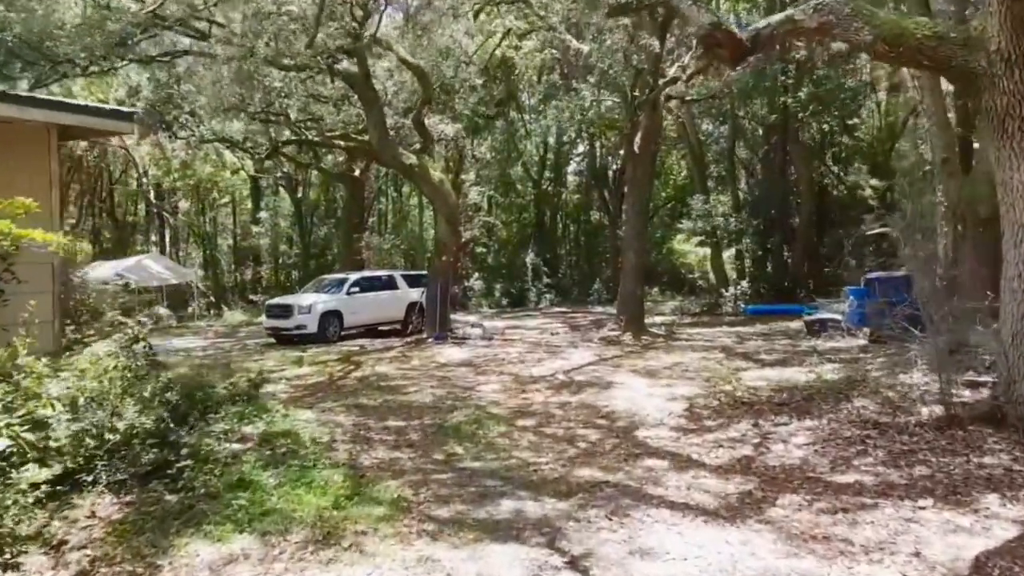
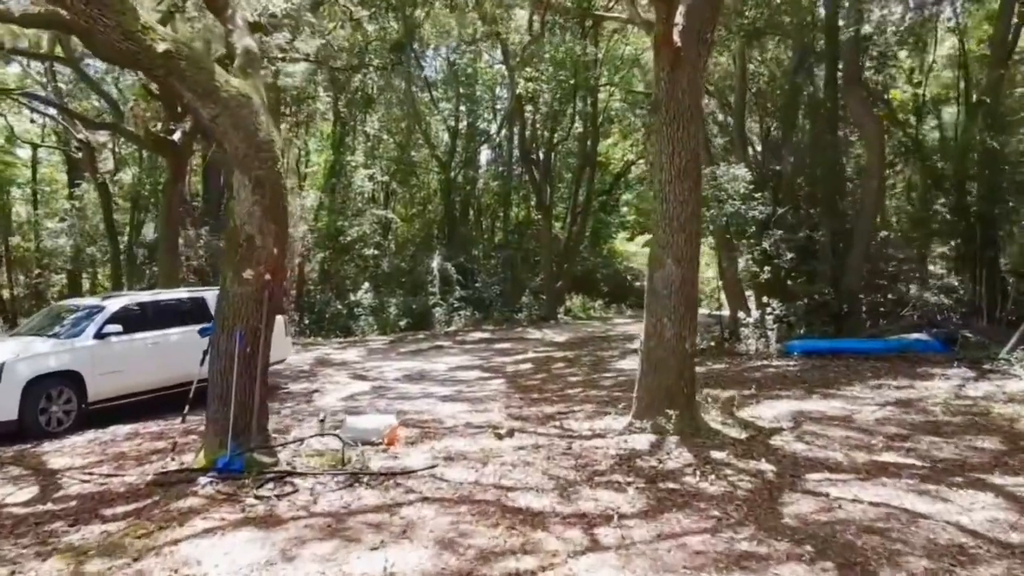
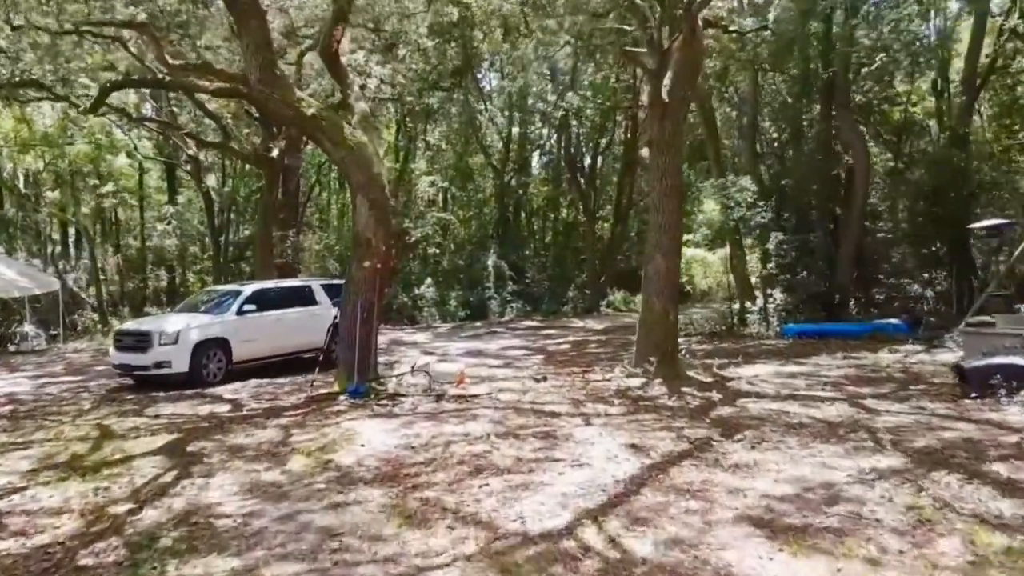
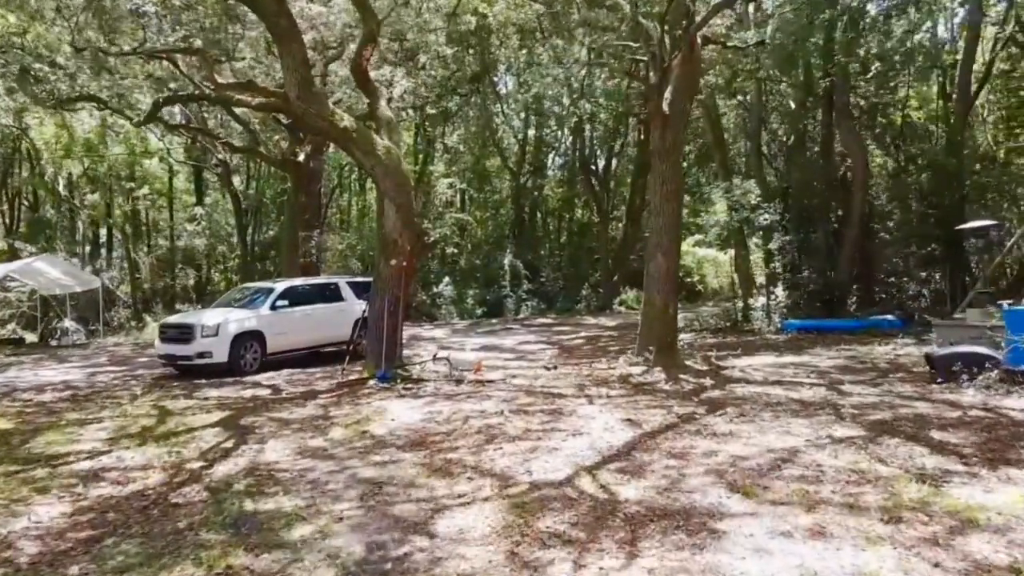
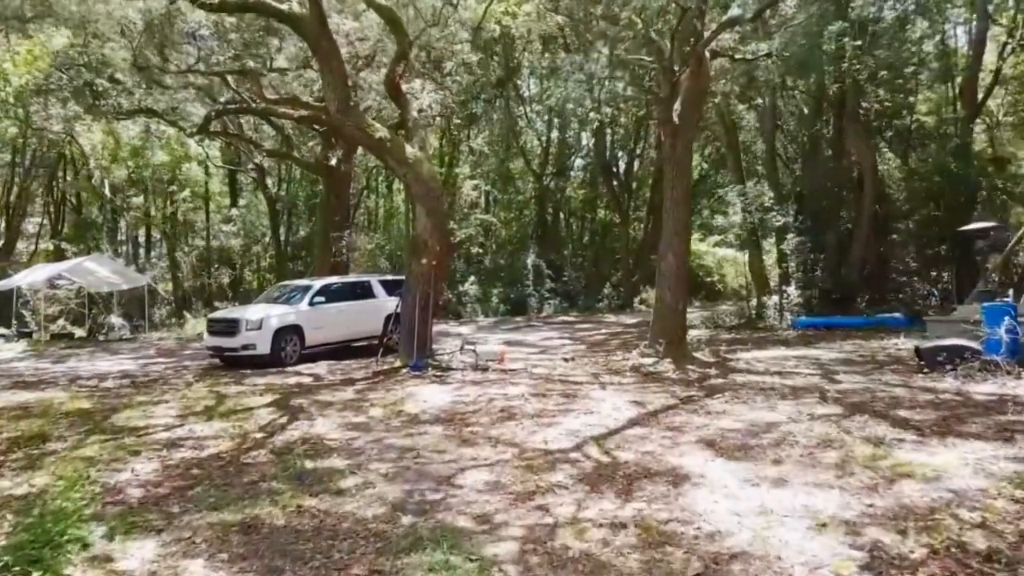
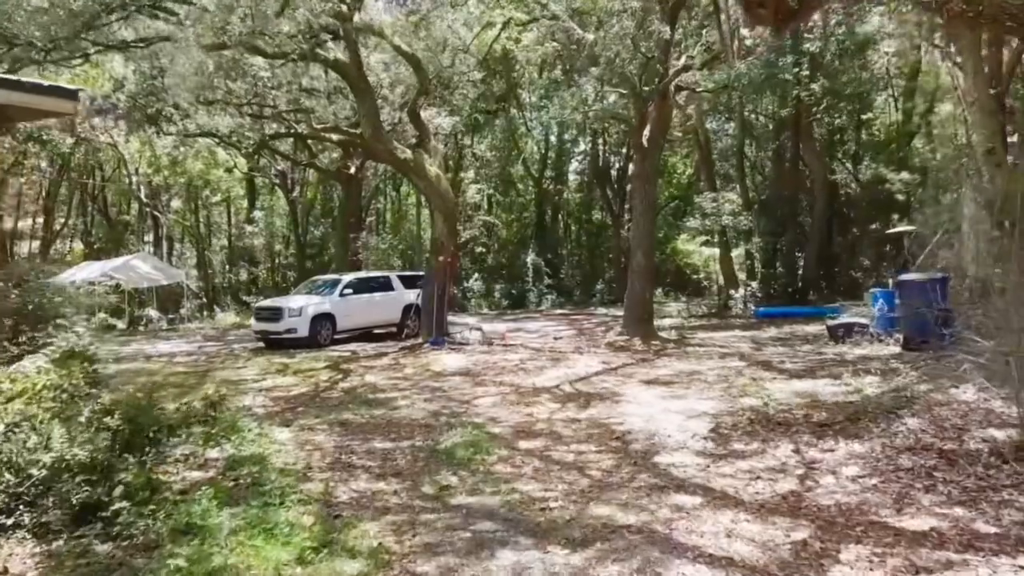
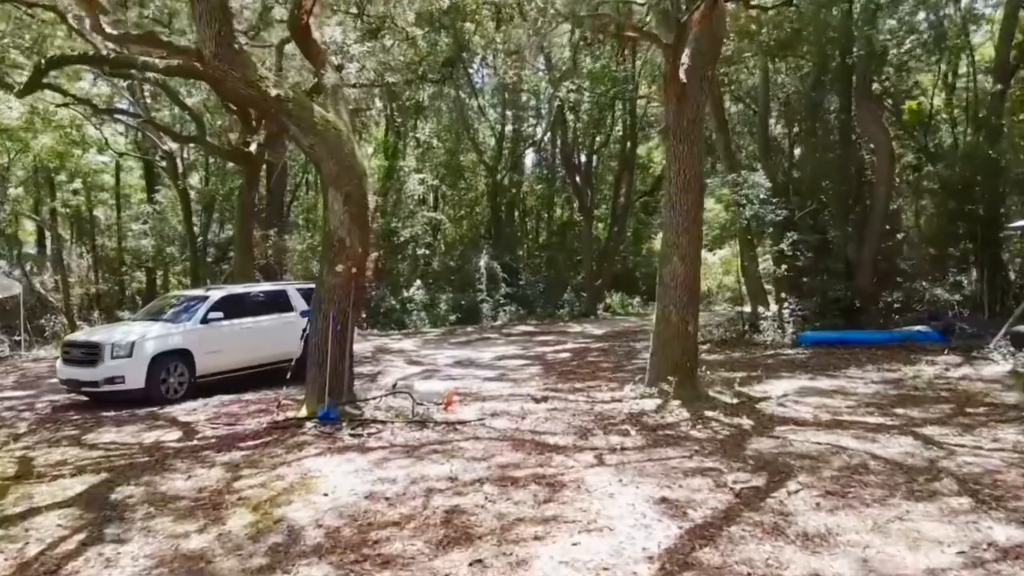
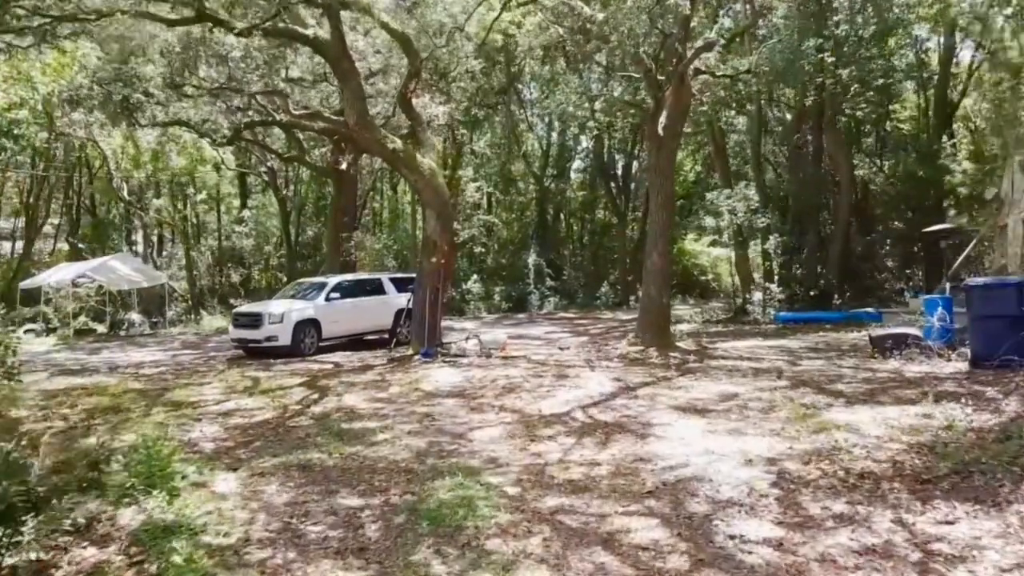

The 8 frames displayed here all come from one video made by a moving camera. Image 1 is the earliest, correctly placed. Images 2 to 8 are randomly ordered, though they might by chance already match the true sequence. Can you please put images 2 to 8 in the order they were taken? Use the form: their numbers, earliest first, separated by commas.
6, 8, 5, 4, 3, 7, 2
